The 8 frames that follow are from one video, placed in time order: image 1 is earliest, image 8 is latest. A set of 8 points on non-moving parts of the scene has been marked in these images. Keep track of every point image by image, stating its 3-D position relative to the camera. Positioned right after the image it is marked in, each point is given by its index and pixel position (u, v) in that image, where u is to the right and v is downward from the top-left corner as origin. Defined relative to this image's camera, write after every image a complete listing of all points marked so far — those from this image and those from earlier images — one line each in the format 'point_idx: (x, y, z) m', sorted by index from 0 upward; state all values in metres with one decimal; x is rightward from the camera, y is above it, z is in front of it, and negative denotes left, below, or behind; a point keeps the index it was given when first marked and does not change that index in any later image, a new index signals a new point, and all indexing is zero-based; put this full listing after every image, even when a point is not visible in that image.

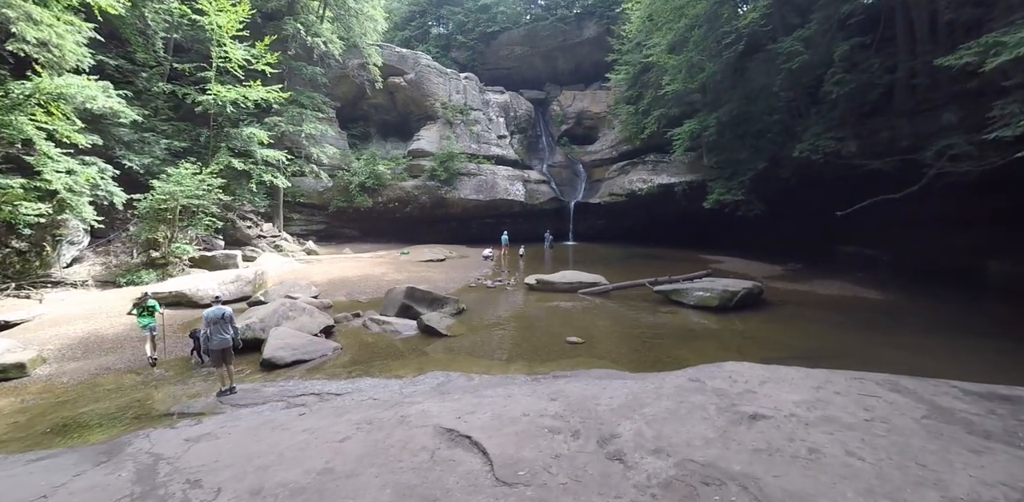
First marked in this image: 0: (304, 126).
0: (-8.5, +5.2, +16.0) m
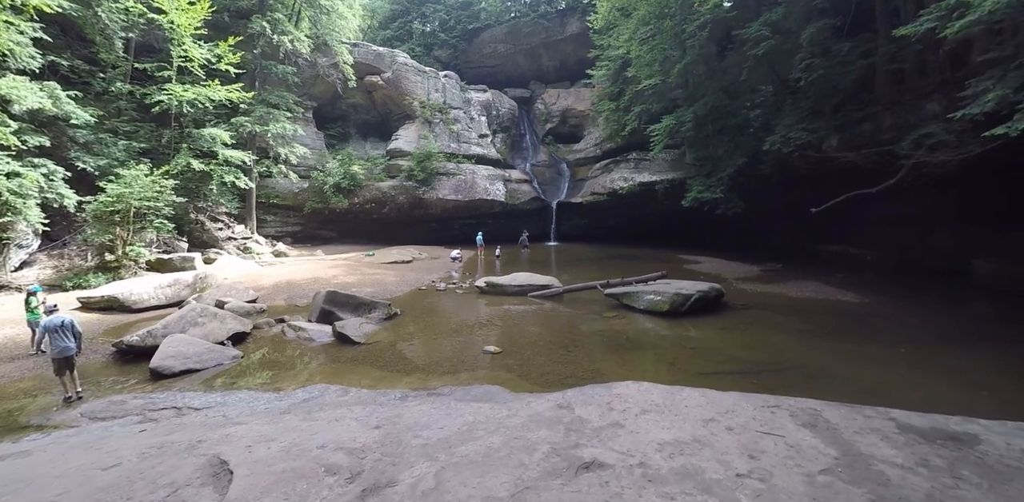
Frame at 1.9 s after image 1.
0: (-9.7, +5.1, +15.6) m
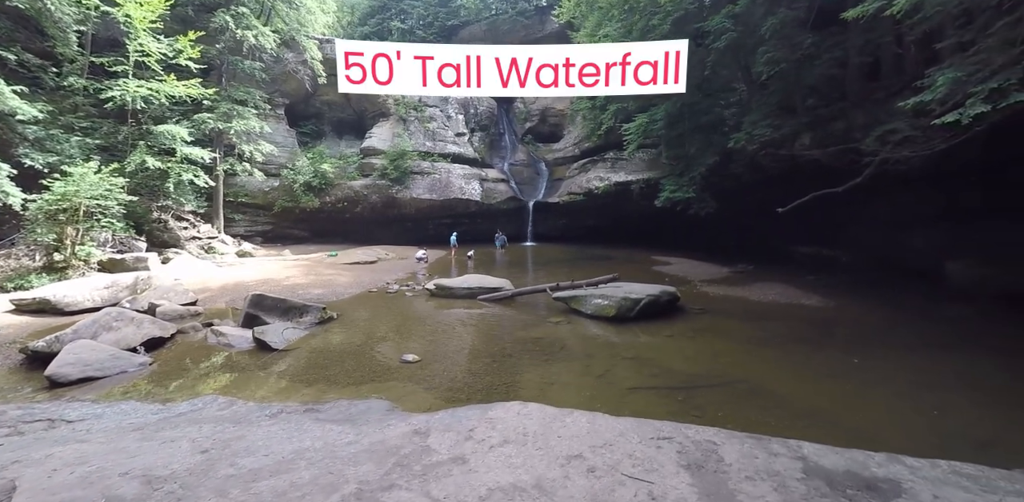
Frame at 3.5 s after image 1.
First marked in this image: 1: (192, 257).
0: (-10.9, +5.1, +15.2) m
1: (-10.8, -0.3, +12.6) m
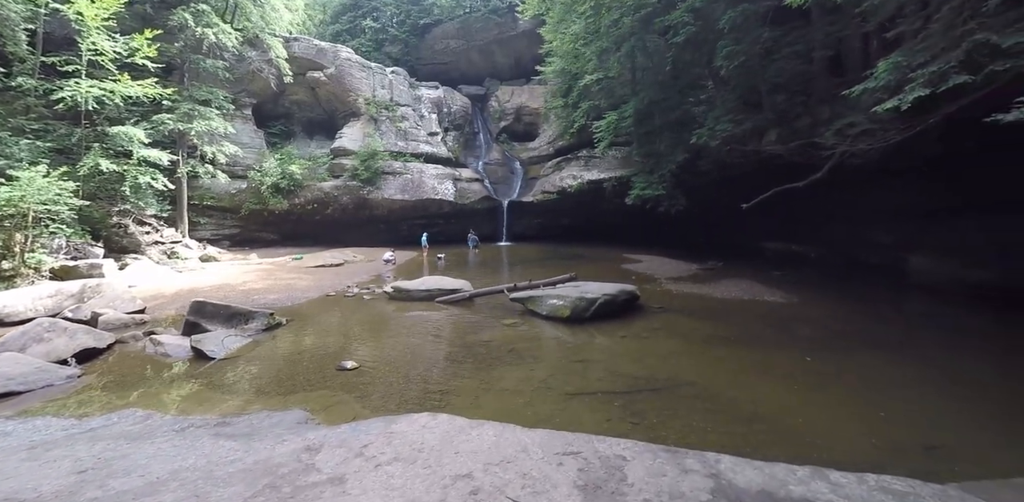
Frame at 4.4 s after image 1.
0: (-12.1, +4.9, +14.8) m
1: (-11.8, -0.4, +12.2) m
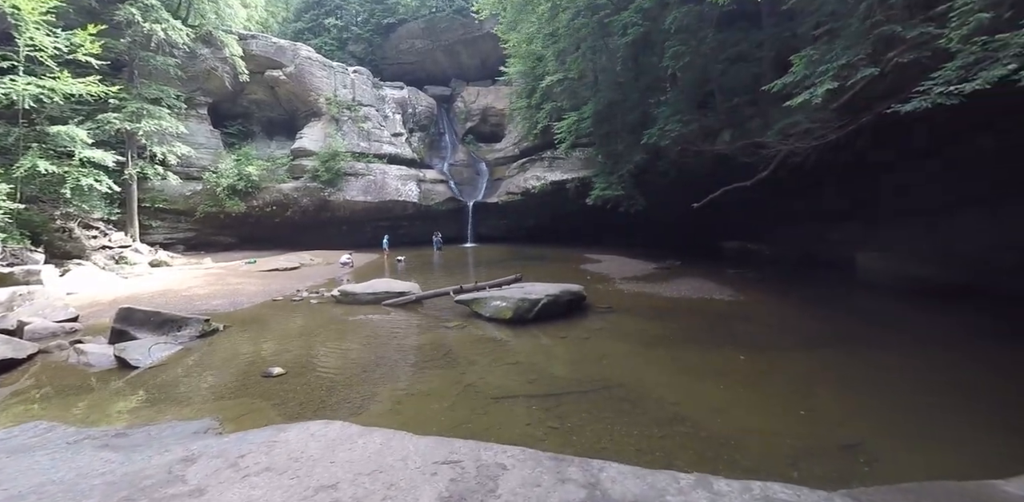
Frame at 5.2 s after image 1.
0: (-13.6, +4.8, +14.2) m
1: (-13.2, -0.6, +11.6) m
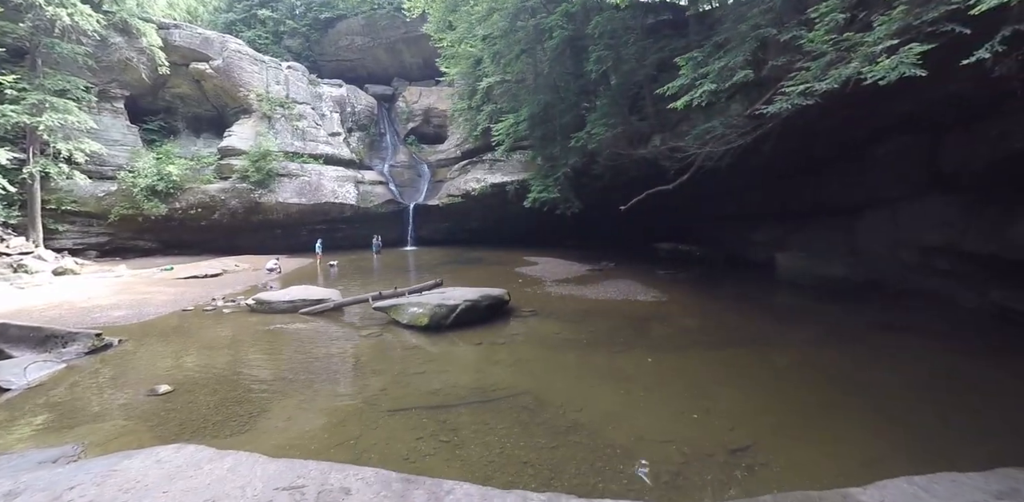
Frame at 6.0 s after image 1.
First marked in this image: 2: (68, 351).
0: (-15.9, +4.5, +13.0) m
1: (-15.1, -0.9, +10.5) m
2: (-8.0, -1.8, +7.0) m
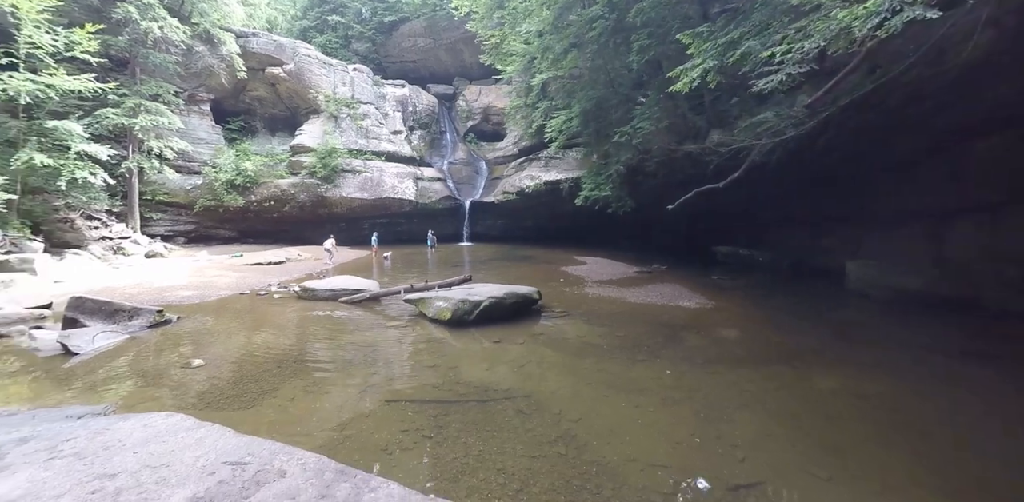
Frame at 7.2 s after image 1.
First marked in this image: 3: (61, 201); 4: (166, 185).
0: (-14.1, +5.1, +15.3) m
1: (-14.0, -0.3, +12.7) m
2: (-7.6, -1.5, +8.0) m
3: (-16.6, +1.9, +15.0) m
4: (-15.1, +2.8, +17.4) m
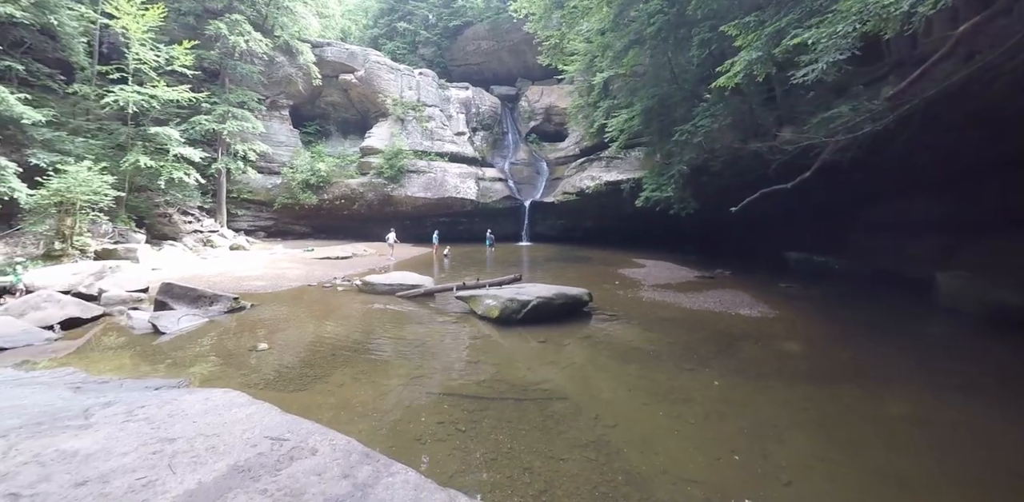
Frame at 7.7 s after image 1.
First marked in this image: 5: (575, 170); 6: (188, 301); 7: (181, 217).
0: (-11.9, +5.4, +17.1) m
1: (-12.2, 0.0, +14.5) m
2: (-6.6, -1.3, +8.9) m
3: (-14.5, +2.2, +17.1) m
4: (-12.6, +3.1, +19.3) m
5: (+2.8, +4.0, +19.0) m
6: (-7.2, -1.1, +9.0) m
7: (-14.4, +1.4, +17.8) m
